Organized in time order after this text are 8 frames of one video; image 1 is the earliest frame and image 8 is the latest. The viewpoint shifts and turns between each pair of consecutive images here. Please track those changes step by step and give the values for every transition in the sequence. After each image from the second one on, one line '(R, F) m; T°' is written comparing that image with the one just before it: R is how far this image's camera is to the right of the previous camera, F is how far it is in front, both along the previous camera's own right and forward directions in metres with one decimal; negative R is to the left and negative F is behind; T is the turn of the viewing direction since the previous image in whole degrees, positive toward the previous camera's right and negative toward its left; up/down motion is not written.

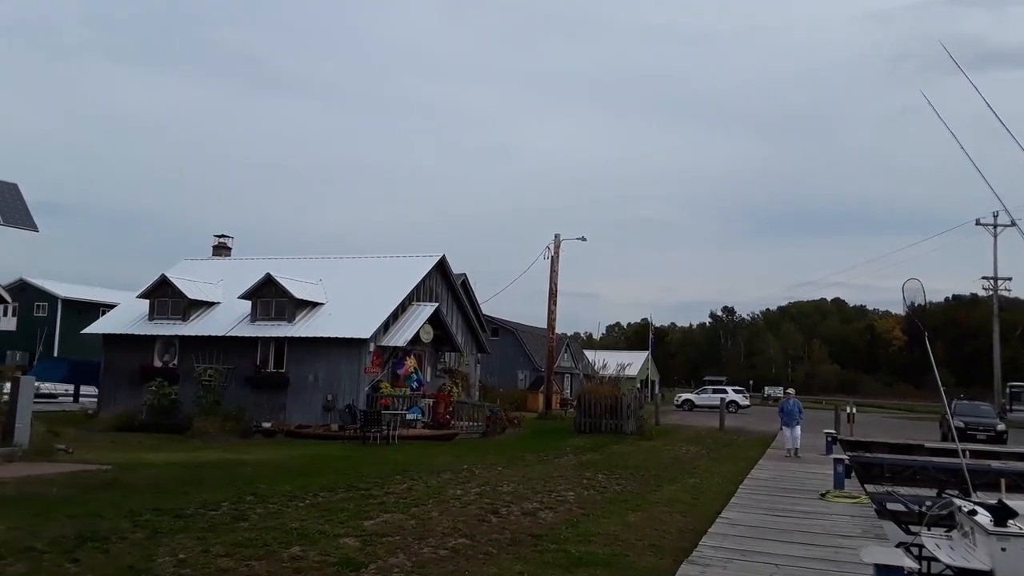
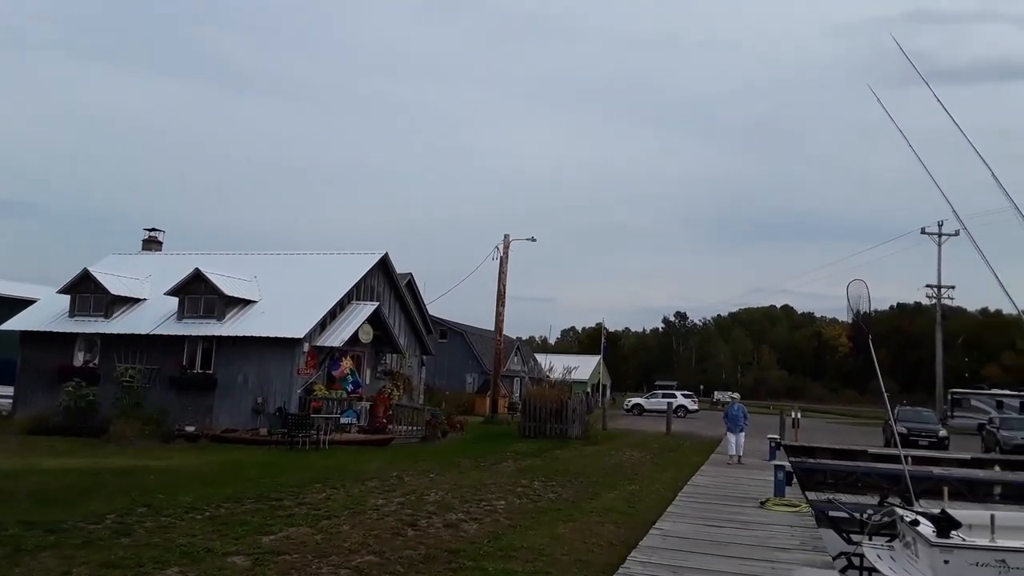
(+0.4, +0.7) m; +3°
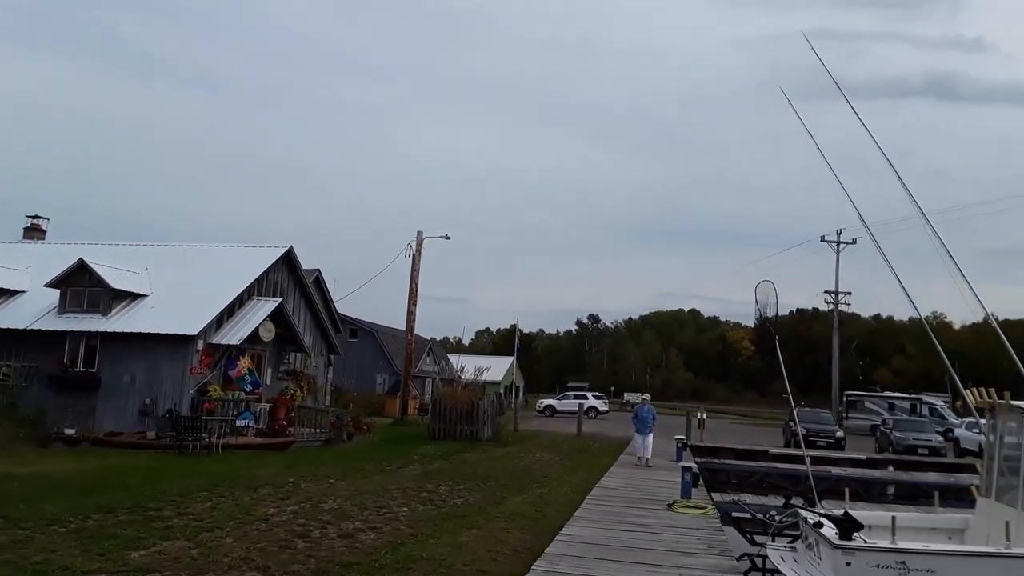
(+0.1, +0.5) m; +6°
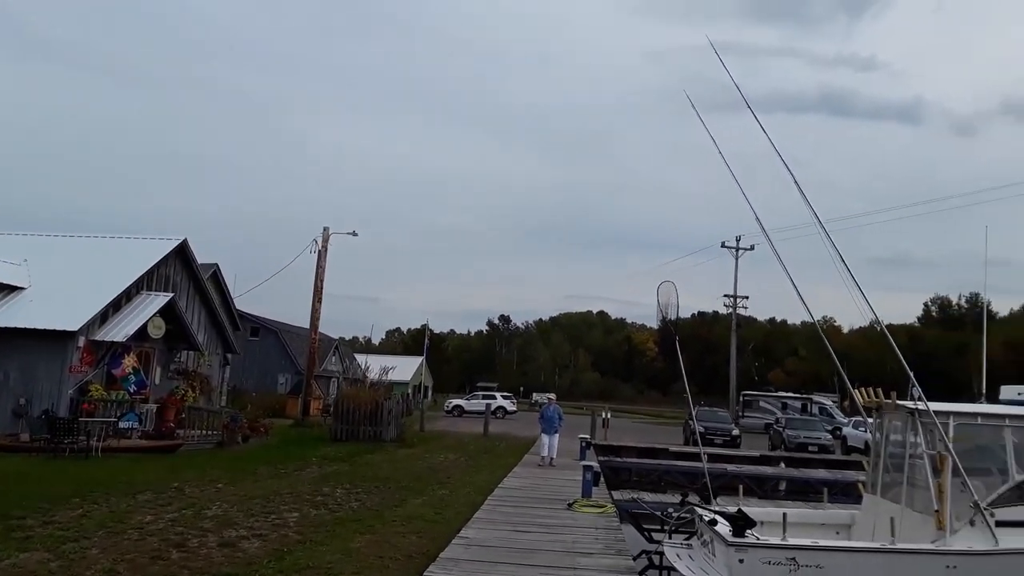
(+0.2, +0.3) m; +7°
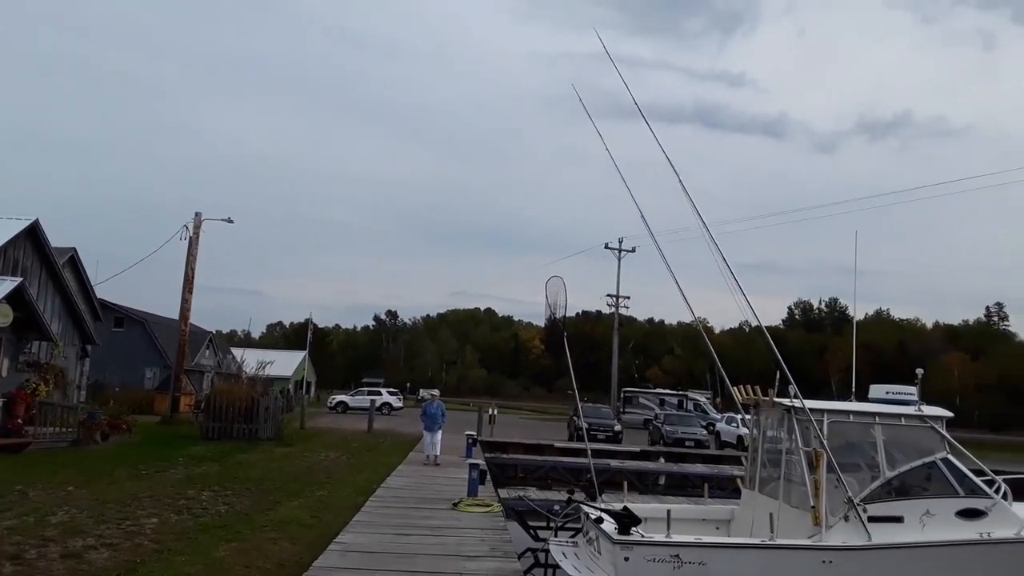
(0.0, +0.4) m; +8°
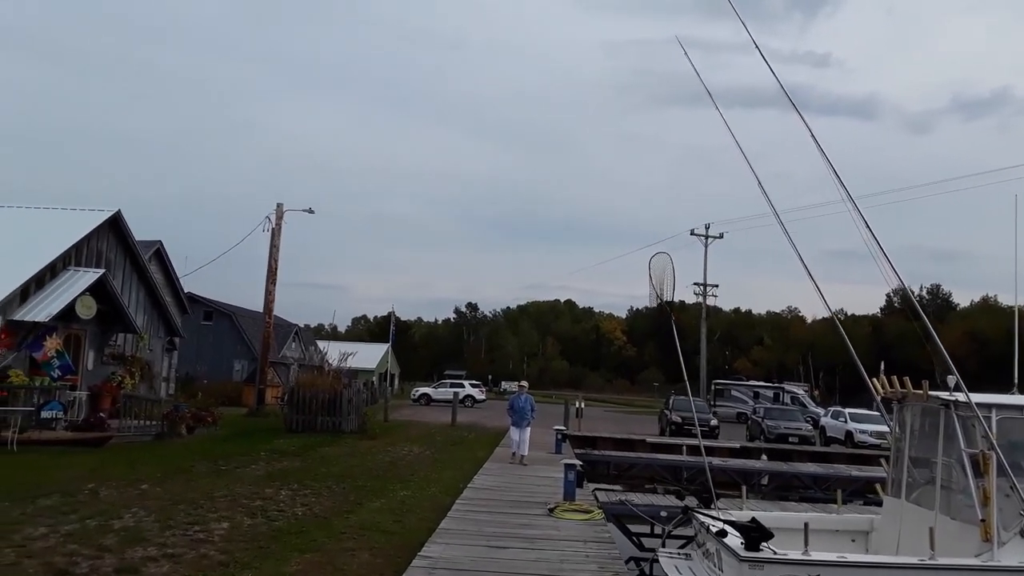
(-0.3, +1.3) m; -6°
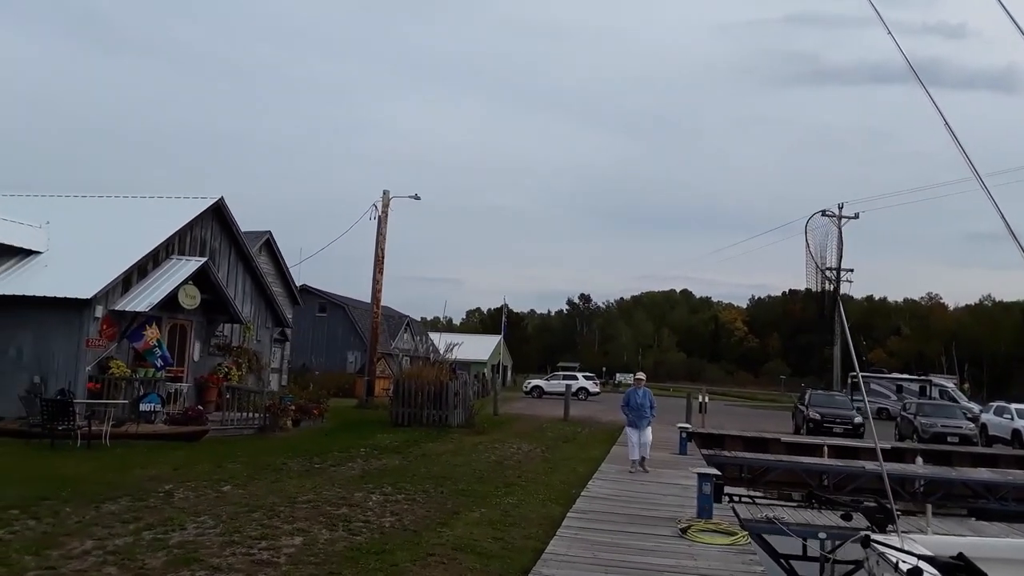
(-0.1, +1.7) m; -8°
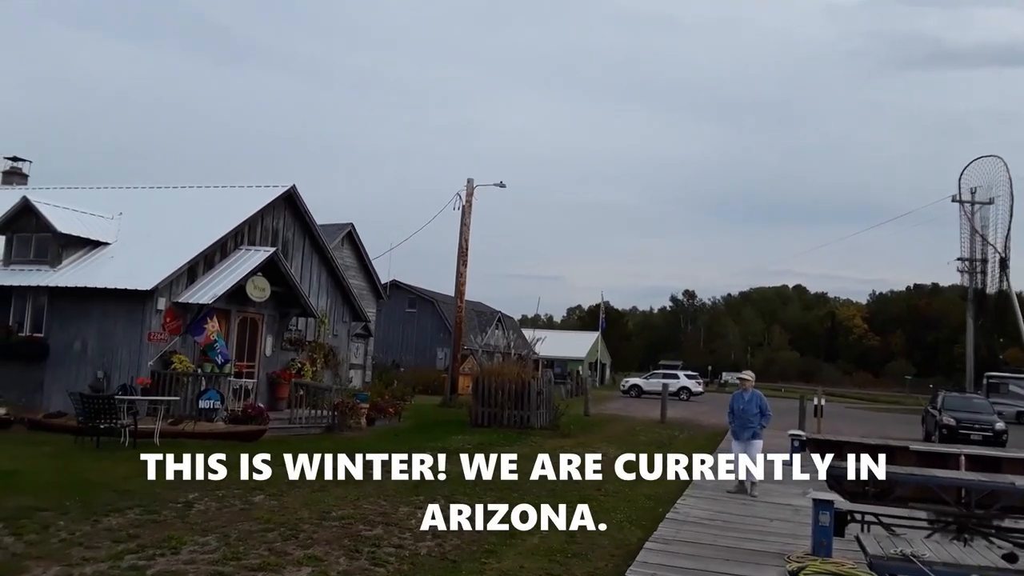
(+0.4, +1.7) m; -8°
